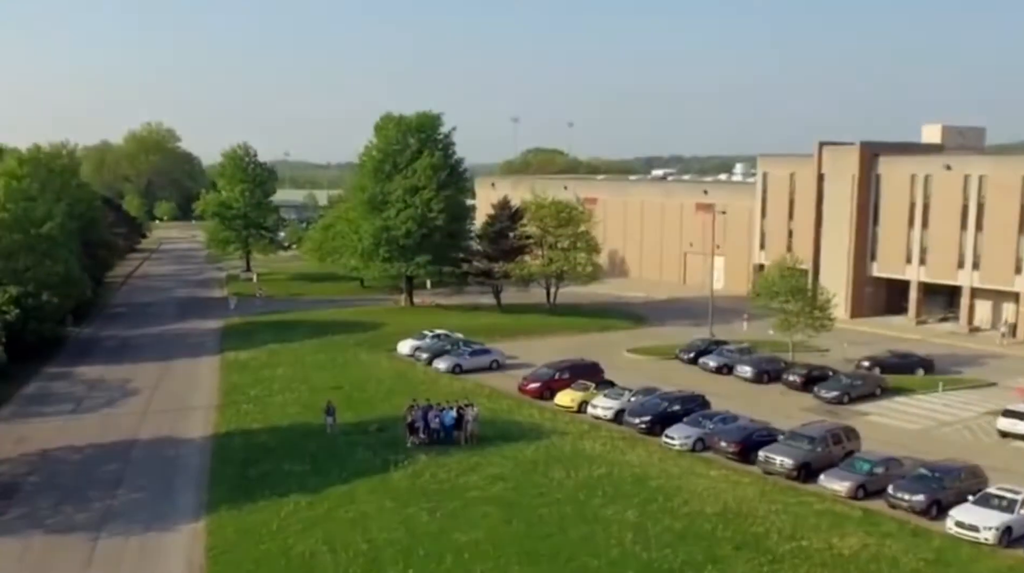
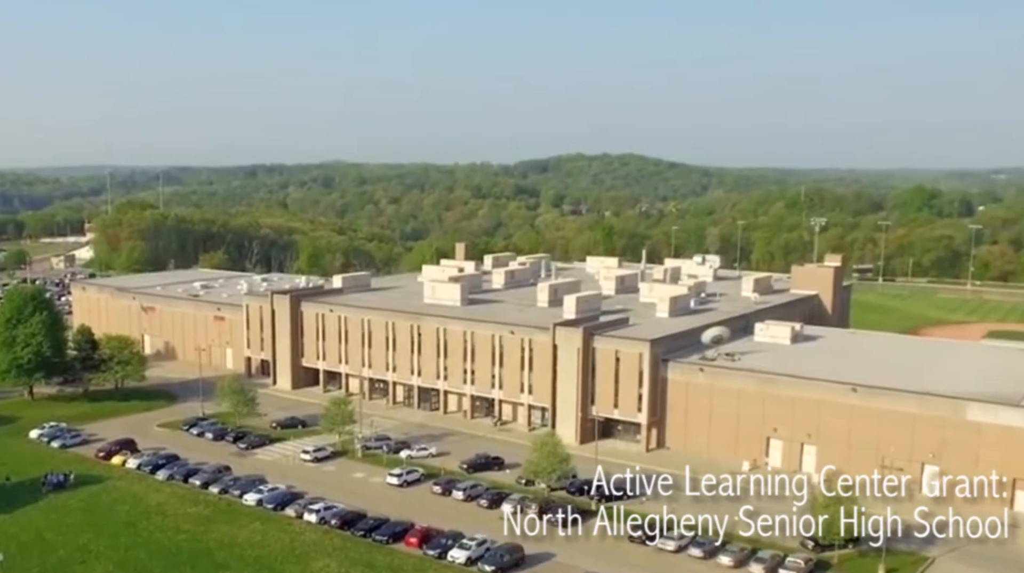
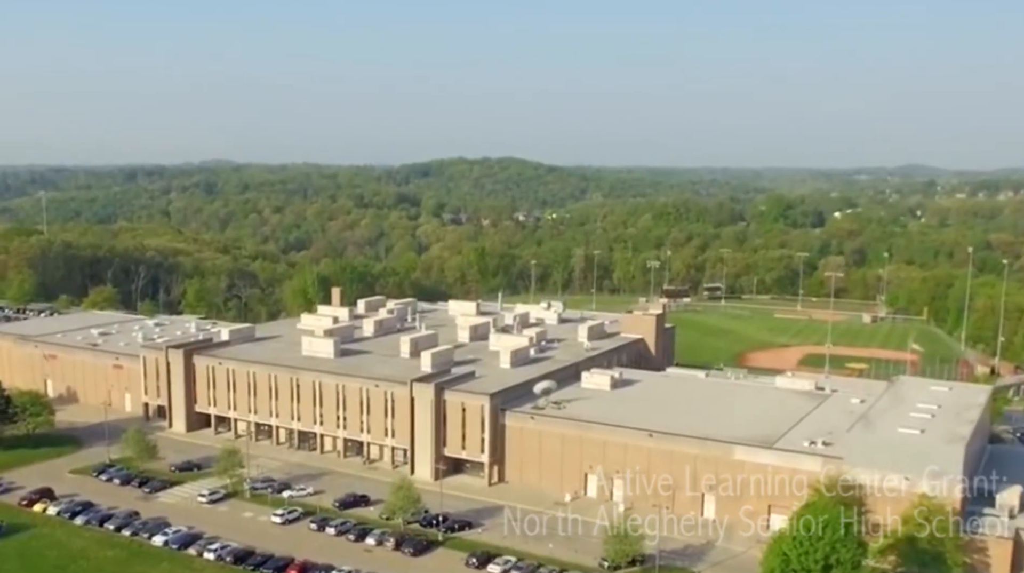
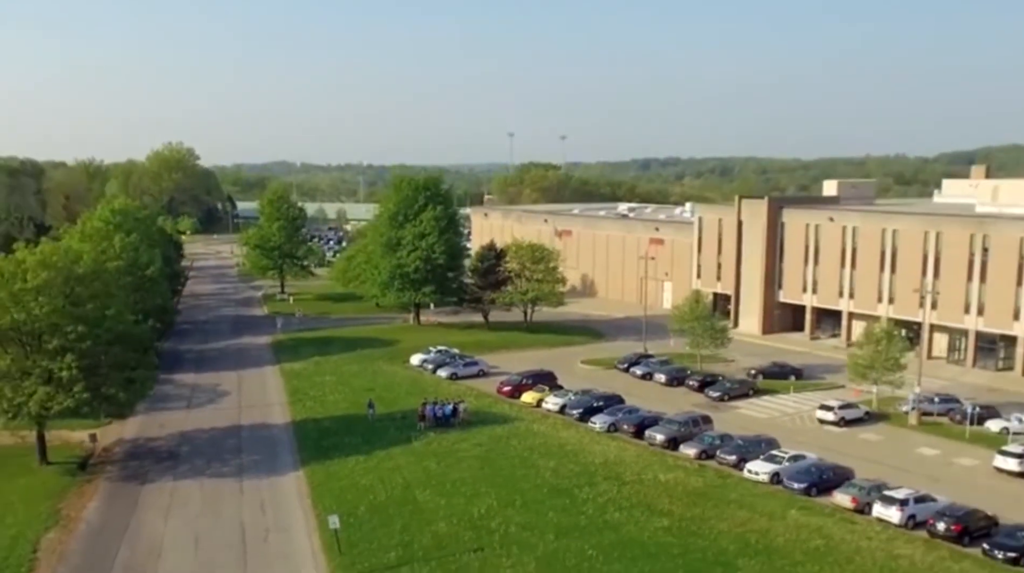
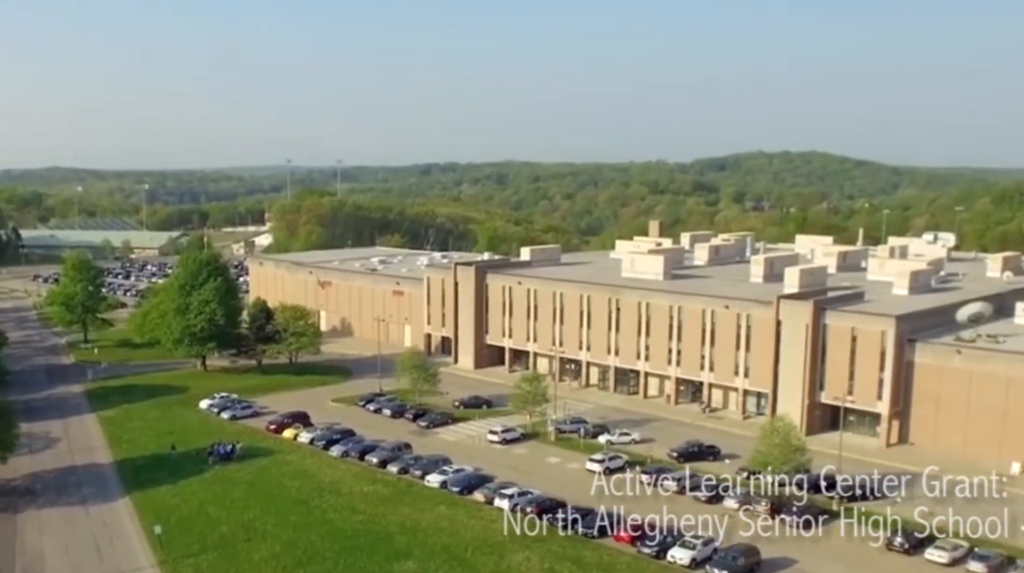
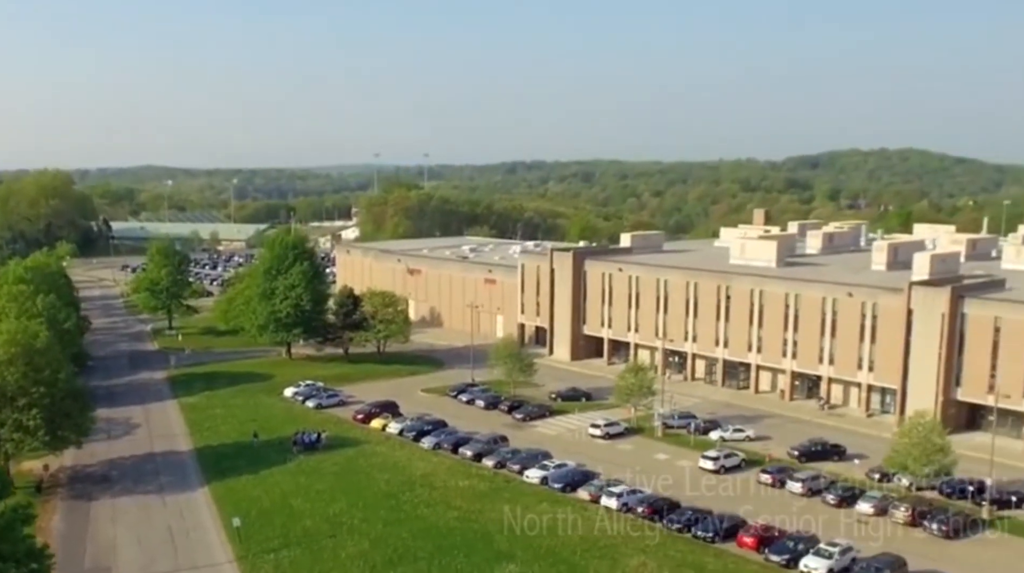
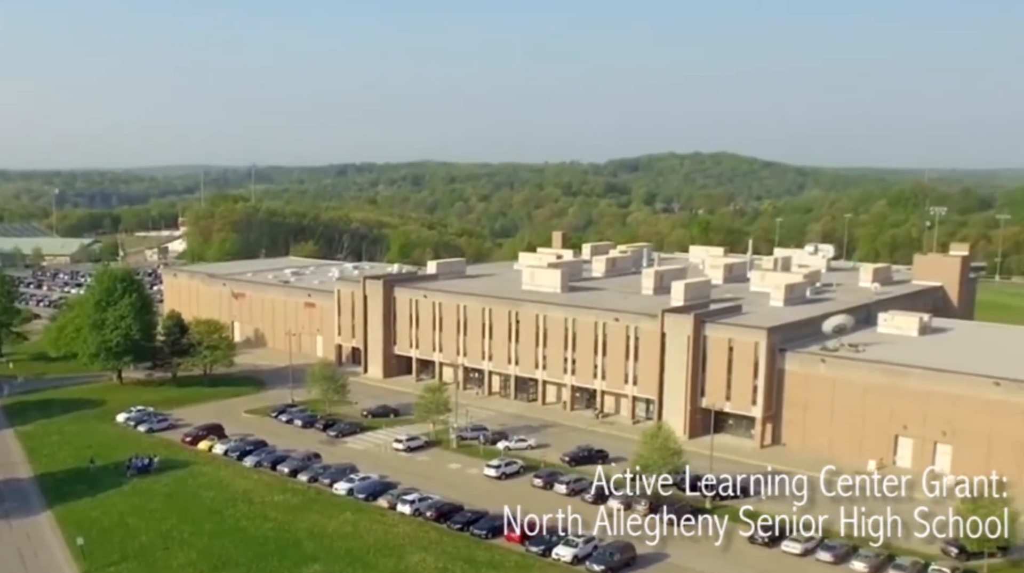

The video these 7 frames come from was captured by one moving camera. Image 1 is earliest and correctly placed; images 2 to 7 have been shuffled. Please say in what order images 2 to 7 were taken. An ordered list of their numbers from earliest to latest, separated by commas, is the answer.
4, 6, 5, 7, 2, 3
